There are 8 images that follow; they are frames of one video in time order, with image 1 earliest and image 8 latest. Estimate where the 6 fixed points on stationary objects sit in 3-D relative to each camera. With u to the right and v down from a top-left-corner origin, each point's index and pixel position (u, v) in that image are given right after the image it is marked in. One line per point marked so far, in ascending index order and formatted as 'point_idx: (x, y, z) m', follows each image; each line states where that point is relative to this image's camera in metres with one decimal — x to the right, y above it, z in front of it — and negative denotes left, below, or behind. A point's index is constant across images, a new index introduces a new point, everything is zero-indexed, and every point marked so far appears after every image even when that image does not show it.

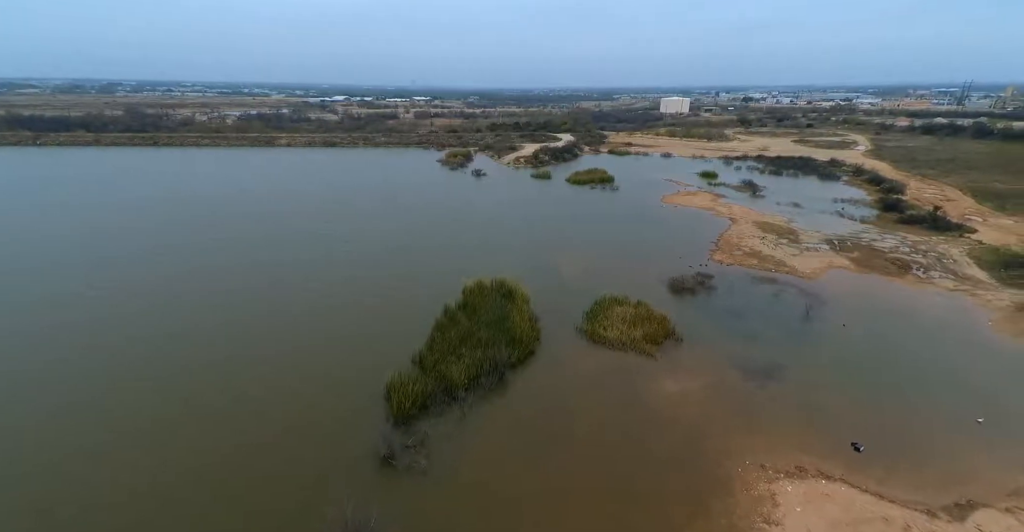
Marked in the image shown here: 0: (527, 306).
0: (+0.6, -1.5, +17.0) m
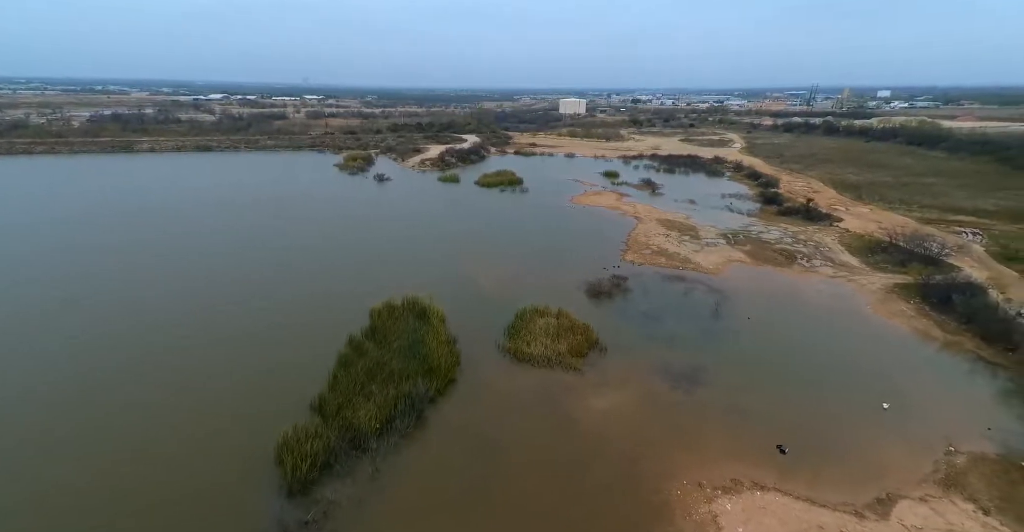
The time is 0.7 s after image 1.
0: (-2.2, -2.0, +15.6) m
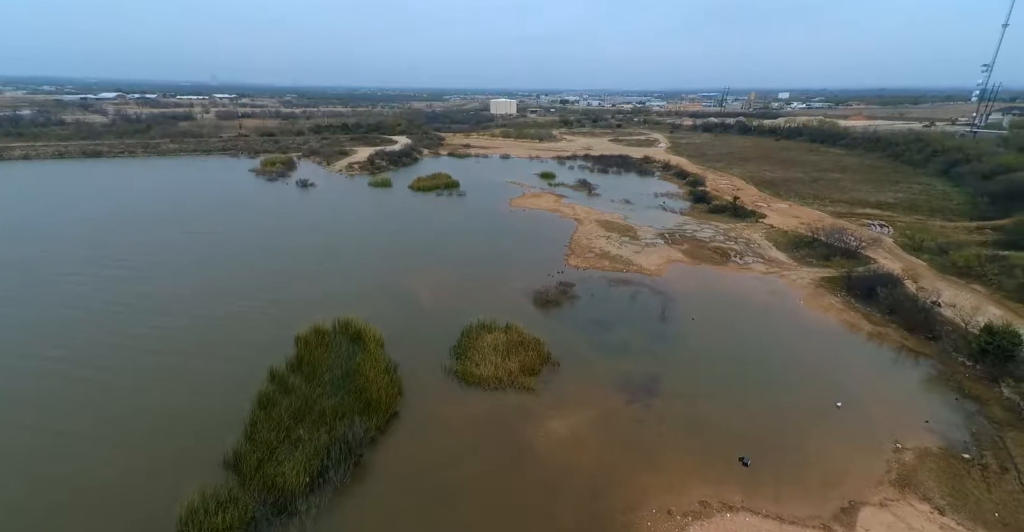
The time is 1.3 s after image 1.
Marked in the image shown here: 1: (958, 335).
0: (-3.8, -2.5, +14.1) m
1: (+14.8, -2.3, +16.2) m
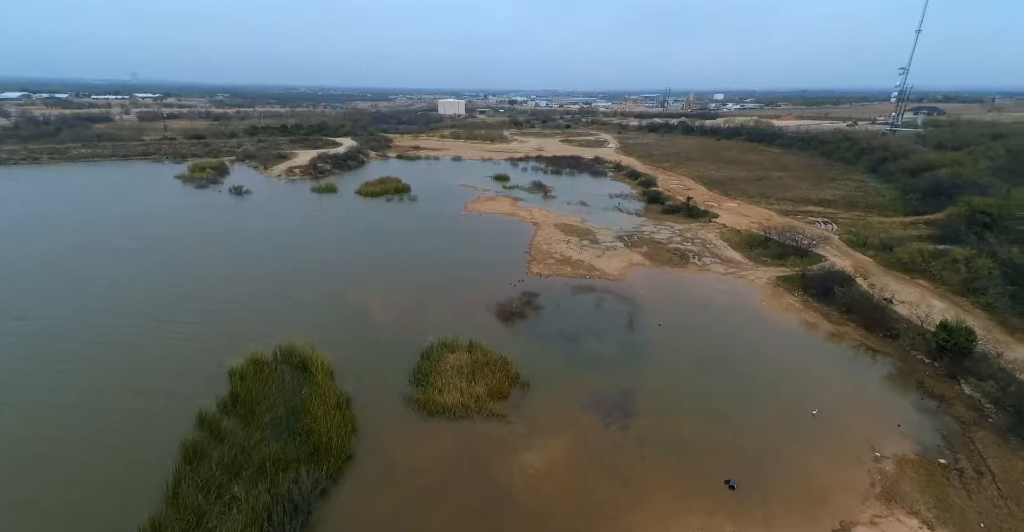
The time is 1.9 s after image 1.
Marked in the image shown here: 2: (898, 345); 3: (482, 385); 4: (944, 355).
0: (-4.7, -3.0, +12.6) m
1: (+13.6, -2.2, +16.5) m
2: (+12.8, -2.6, +16.2) m
3: (-0.8, -3.2, +13.0) m
4: (+13.1, -2.7, +14.8) m
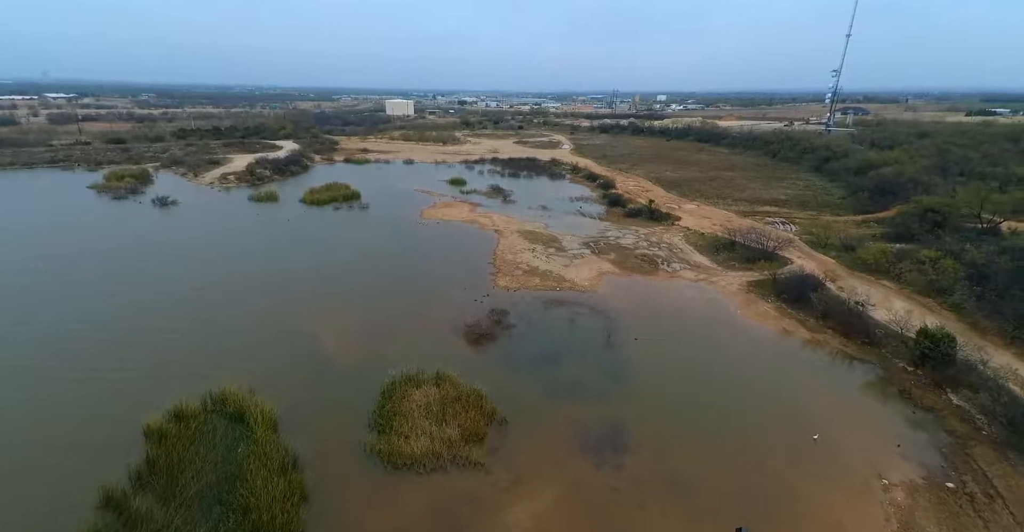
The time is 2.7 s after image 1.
0: (-5.2, -3.7, +10.6) m
1: (+12.6, -2.4, +16.2) m
2: (+11.9, -2.8, +15.8) m
3: (-1.3, -3.7, +11.4) m
4: (+12.3, -2.9, +14.5) m
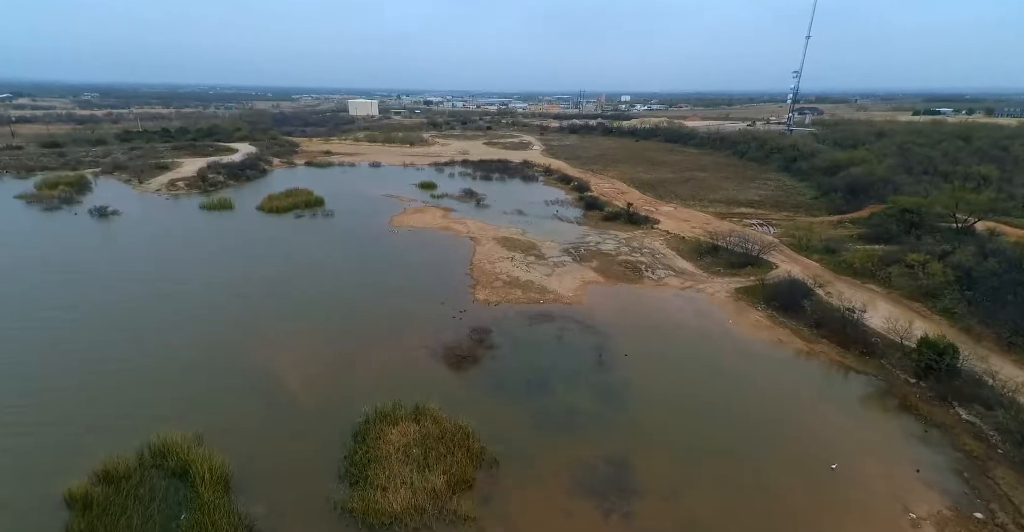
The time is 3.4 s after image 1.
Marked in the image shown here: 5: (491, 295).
0: (-5.2, -4.3, +9.0) m
1: (+12.1, -2.6, +15.7) m
2: (+11.4, -3.0, +15.3) m
3: (-1.5, -4.2, +10.0) m
4: (+11.9, -3.1, +13.9) m
5: (-0.9, -1.1, +19.7) m
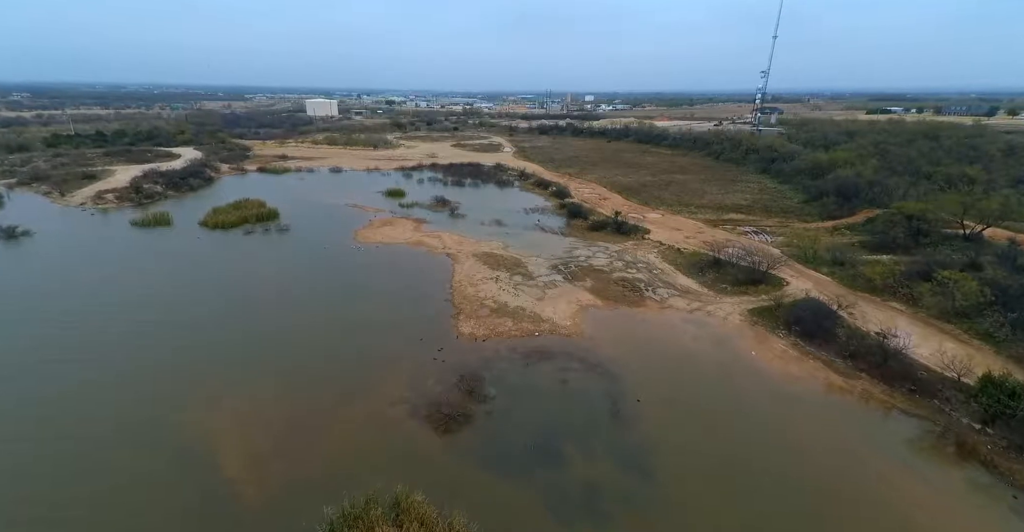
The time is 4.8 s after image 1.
0: (-4.8, -5.4, +5.9) m
1: (+12.0, -3.3, +13.7) m
2: (+11.4, -3.7, +13.3) m
3: (-1.1, -5.2, +7.2) m
4: (+12.0, -3.8, +12.0) m
5: (-1.3, -2.1, +16.9) m
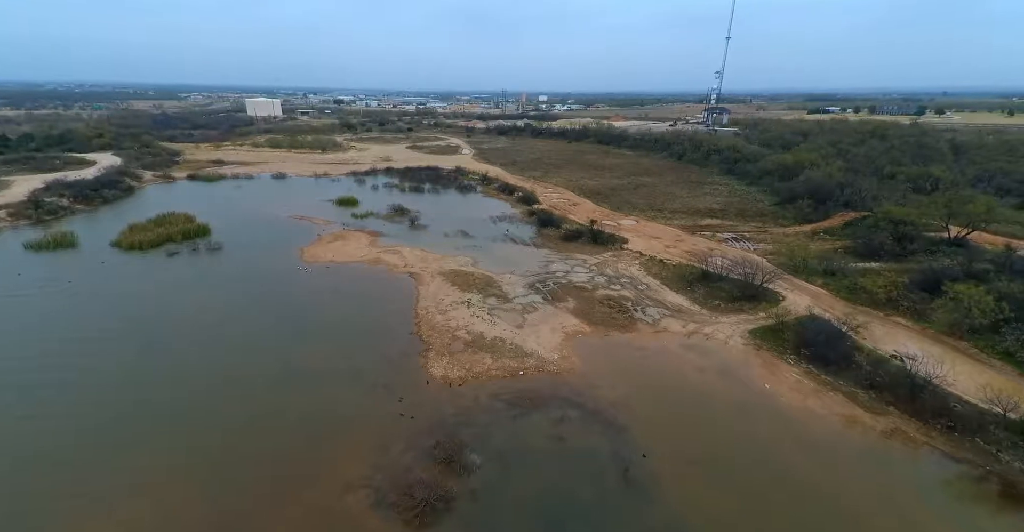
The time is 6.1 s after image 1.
0: (-4.3, -6.3, +3.0) m
1: (+11.7, -3.8, +12.3) m
2: (+11.1, -4.2, +11.8) m
3: (-0.7, -6.1, +4.6) m
4: (+11.8, -4.3, +10.6) m
5: (-1.9, -3.0, +14.3) m
